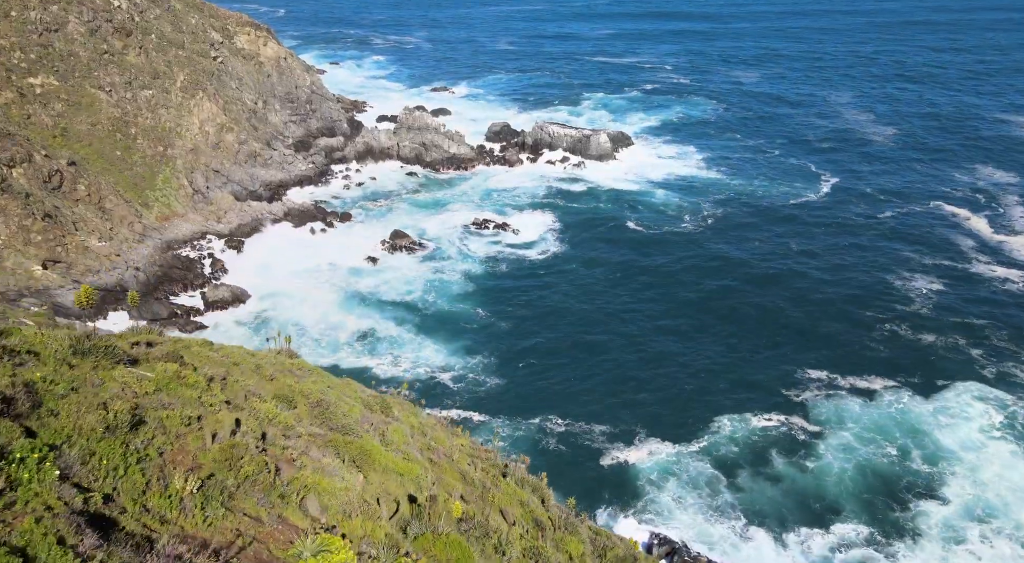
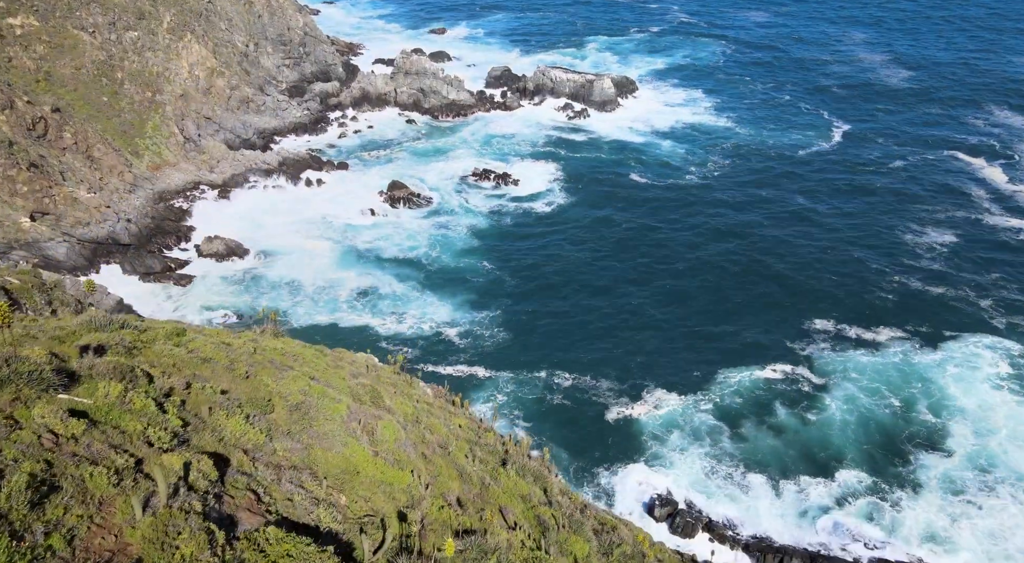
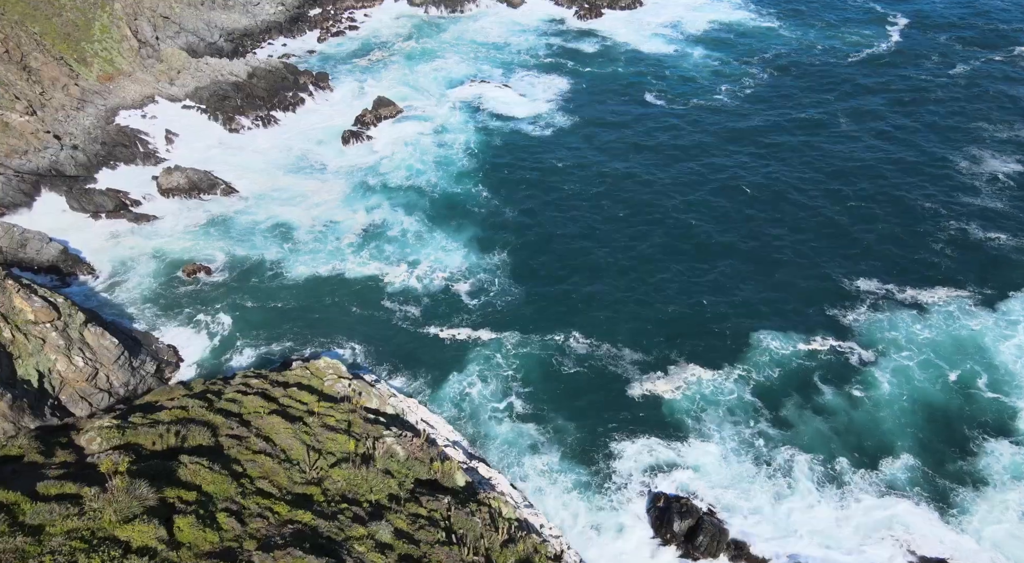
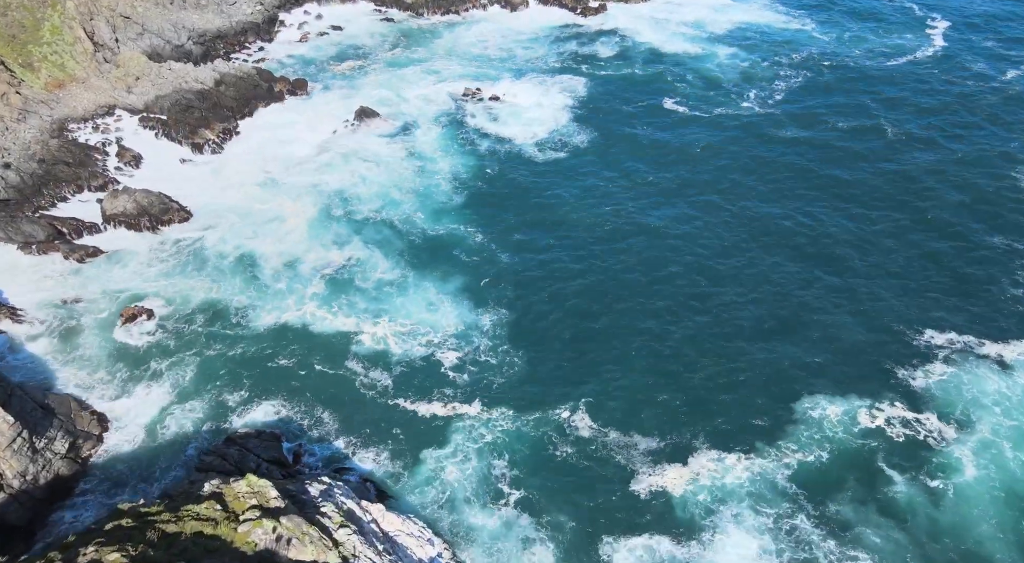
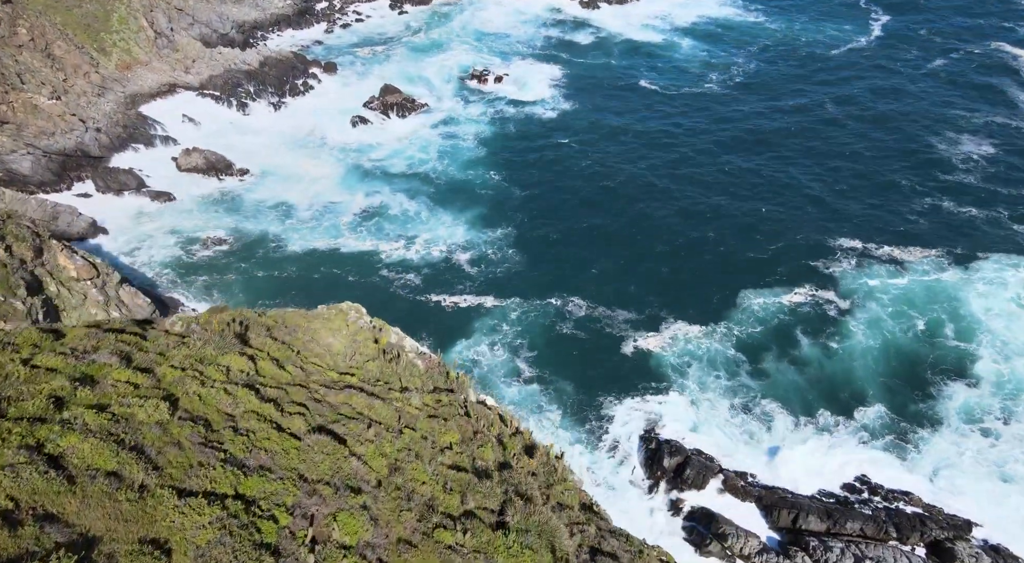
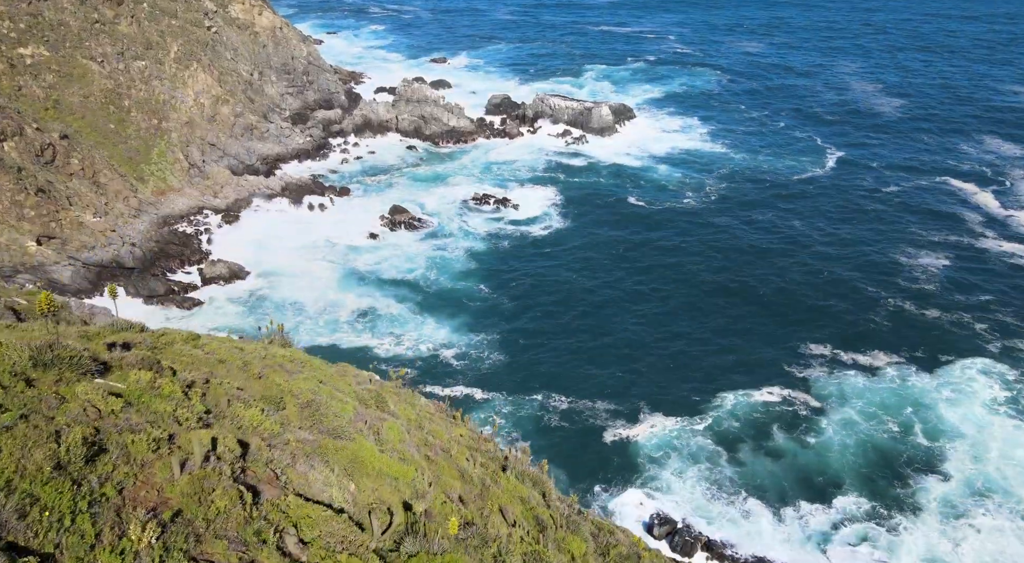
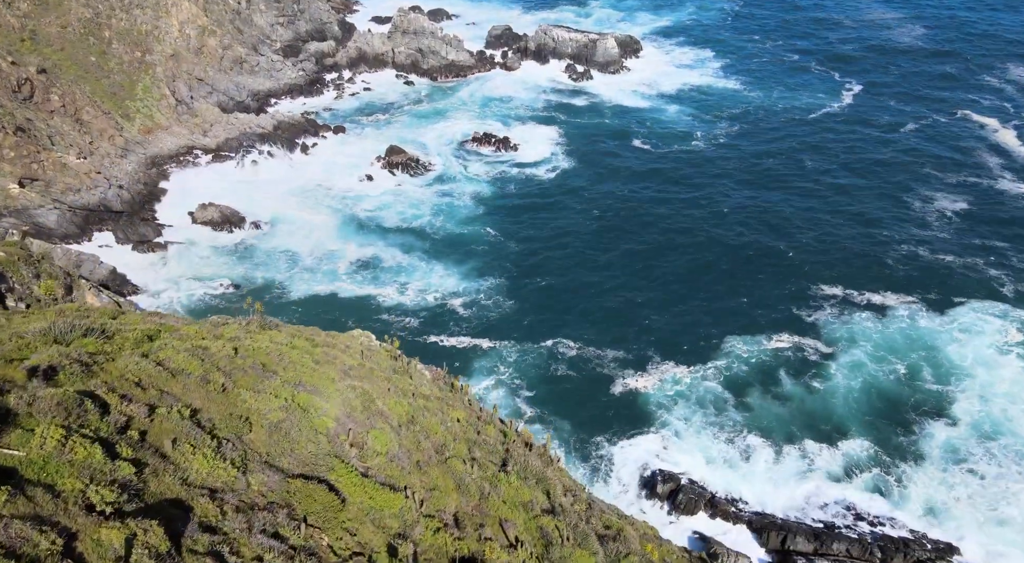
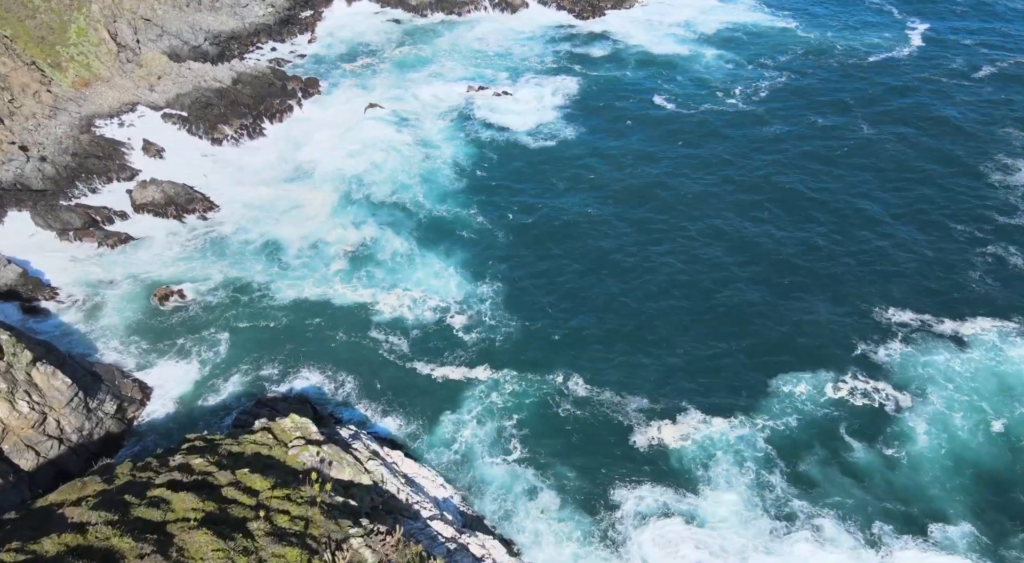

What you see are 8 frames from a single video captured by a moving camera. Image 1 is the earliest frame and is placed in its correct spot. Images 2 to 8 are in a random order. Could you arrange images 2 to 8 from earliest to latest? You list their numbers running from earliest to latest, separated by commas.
6, 2, 7, 5, 3, 8, 4
